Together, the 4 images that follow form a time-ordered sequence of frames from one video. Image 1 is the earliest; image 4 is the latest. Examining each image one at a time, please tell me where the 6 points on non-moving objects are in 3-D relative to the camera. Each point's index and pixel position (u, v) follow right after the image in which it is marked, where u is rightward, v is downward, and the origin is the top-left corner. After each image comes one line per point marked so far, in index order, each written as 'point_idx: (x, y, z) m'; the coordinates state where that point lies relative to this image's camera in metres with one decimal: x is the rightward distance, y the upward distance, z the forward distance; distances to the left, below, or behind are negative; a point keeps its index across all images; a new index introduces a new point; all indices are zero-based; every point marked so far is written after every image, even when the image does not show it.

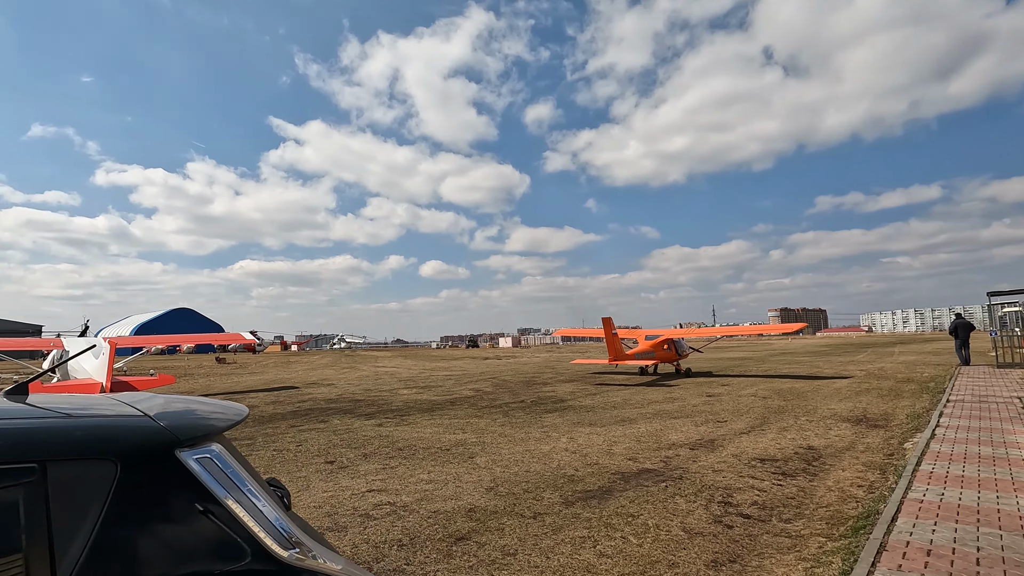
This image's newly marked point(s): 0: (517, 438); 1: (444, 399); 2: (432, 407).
0: (+0.1, -2.4, +8.7) m
1: (-1.8, -3.0, +14.3) m
2: (-2.0, -2.8, +12.8) m
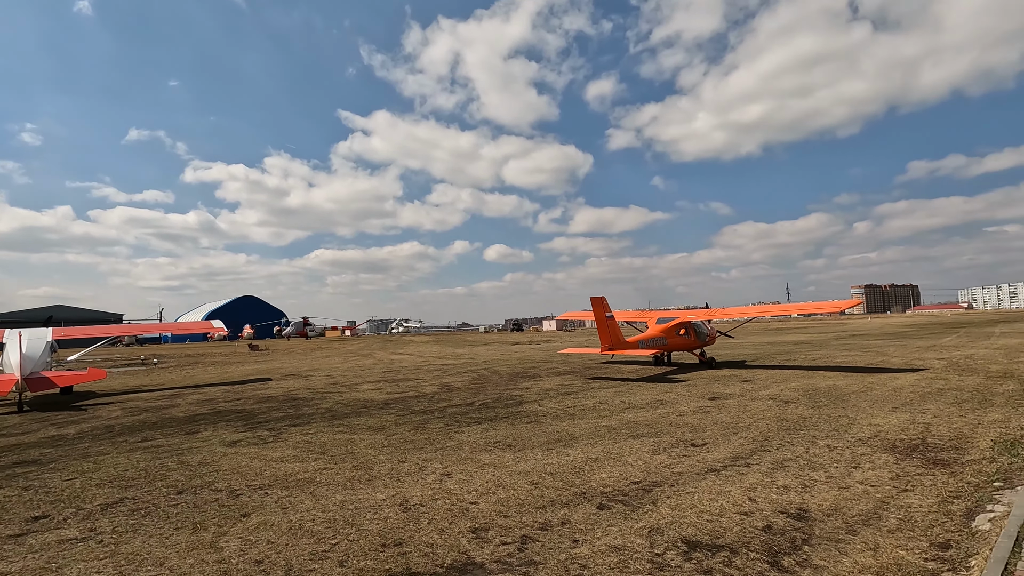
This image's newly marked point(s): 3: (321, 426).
0: (-1.6, -2.1, +6.0) m
1: (-2.8, -2.5, +11.9) m
2: (-3.1, -2.4, +10.3) m
3: (-3.2, -2.3, +8.8) m
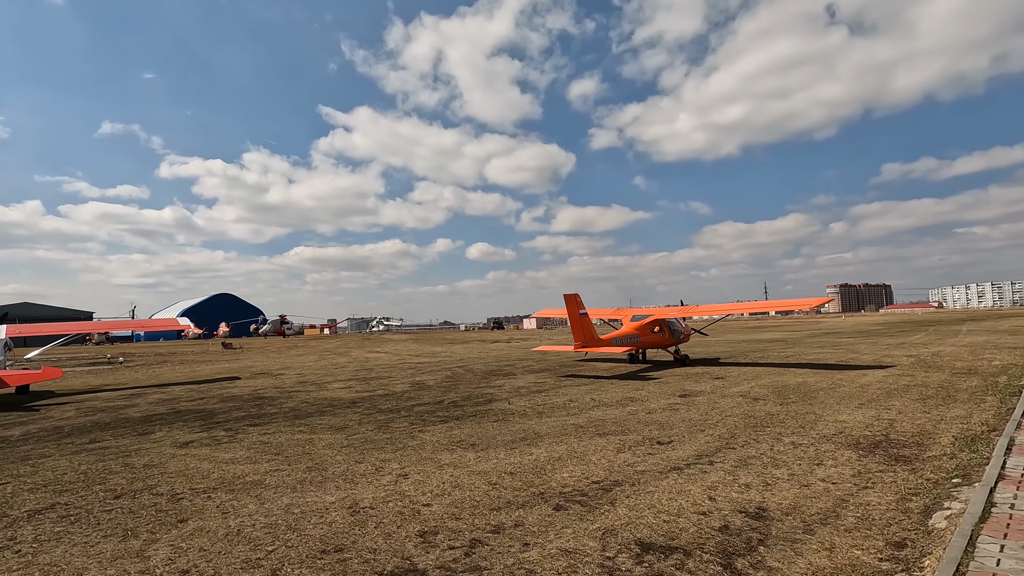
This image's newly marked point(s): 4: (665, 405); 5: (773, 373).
0: (-2.0, -2.0, +5.8) m
1: (-3.4, -2.4, +11.6) m
2: (-3.7, -2.3, +10.1) m
3: (-3.7, -2.2, +8.5) m
4: (+2.6, -2.0, +9.0) m
5: (+5.9, -1.9, +12.1) m
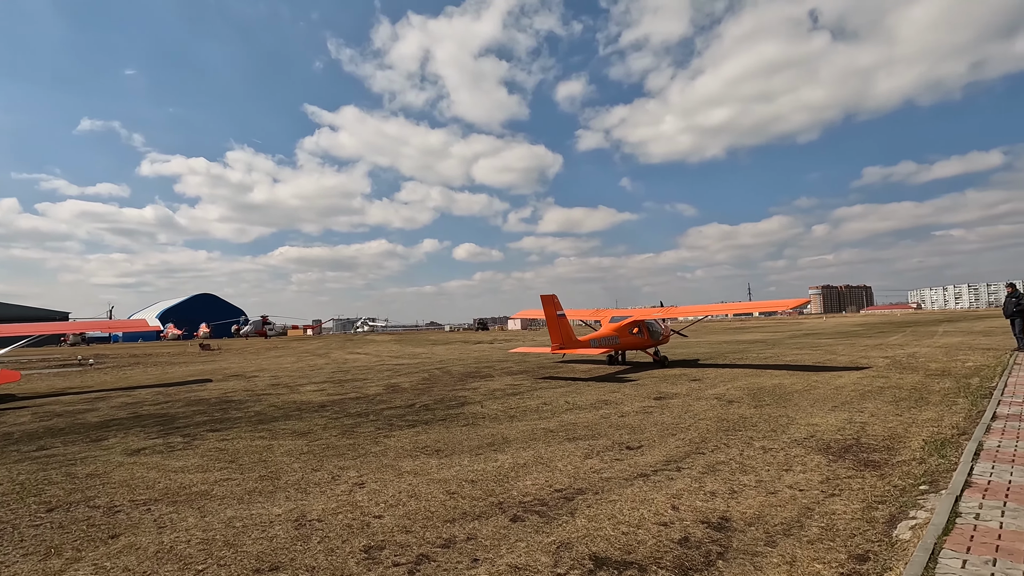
0: (-2.4, -2.0, +5.5) m
1: (-3.9, -2.4, +11.3) m
2: (-4.2, -2.3, +9.8) m
3: (-4.2, -2.2, +8.2) m
4: (+2.1, -2.0, +8.9) m
5: (+5.3, -1.9, +12.0) m
